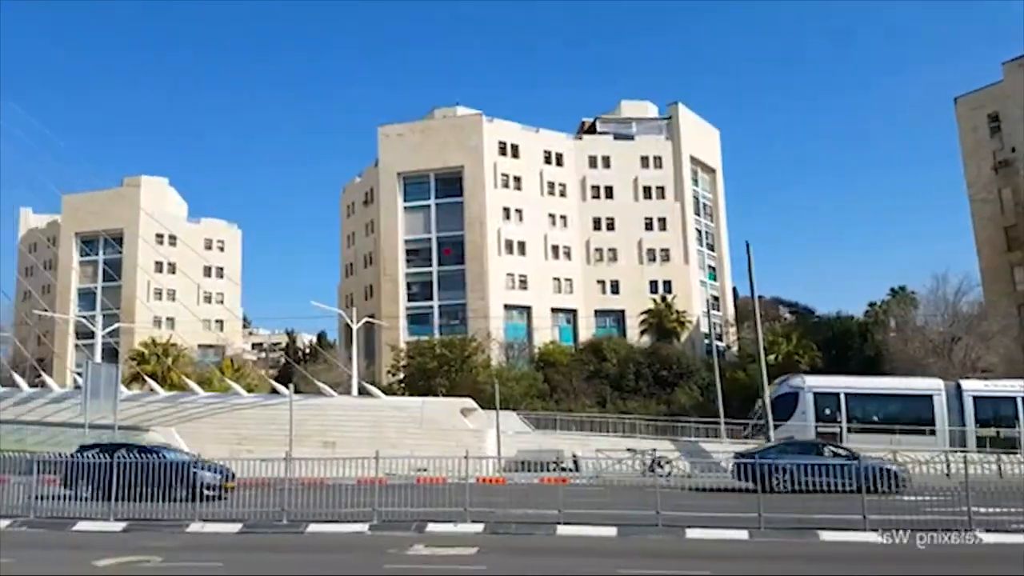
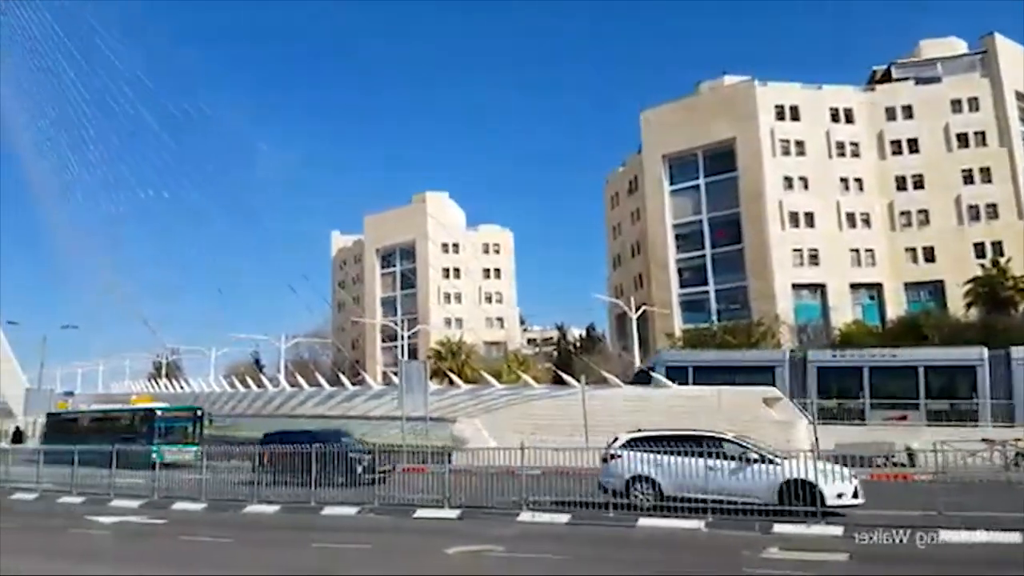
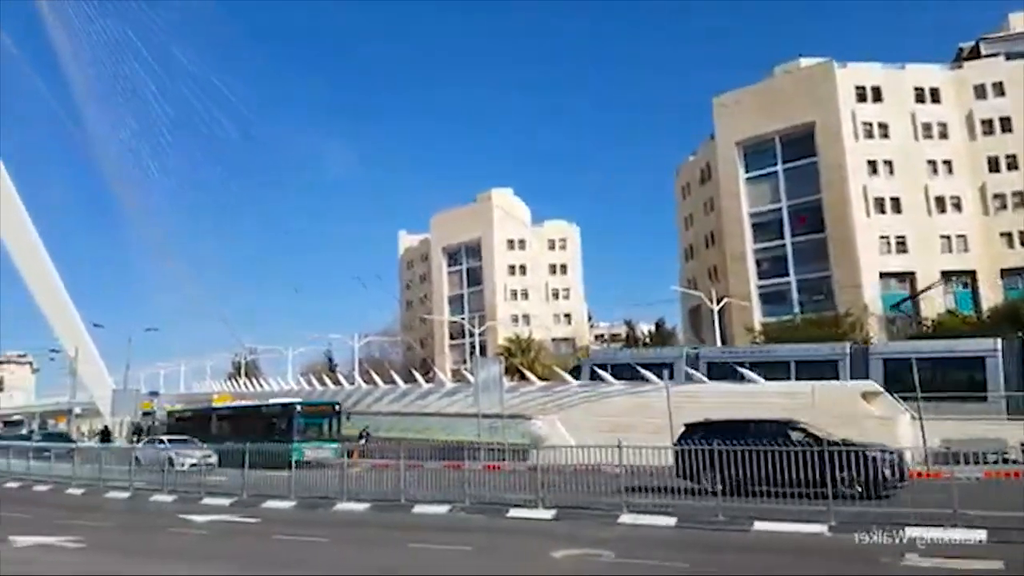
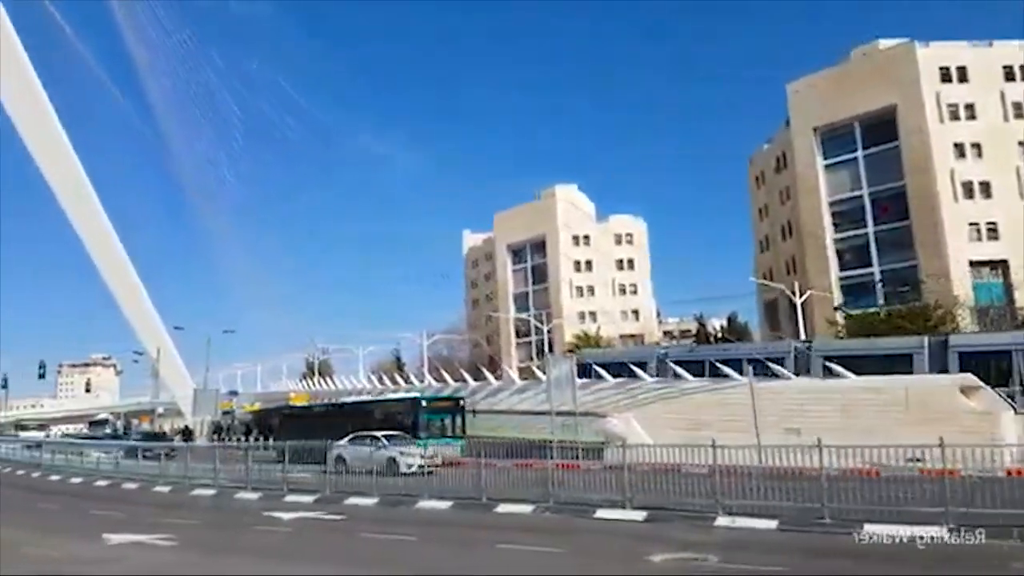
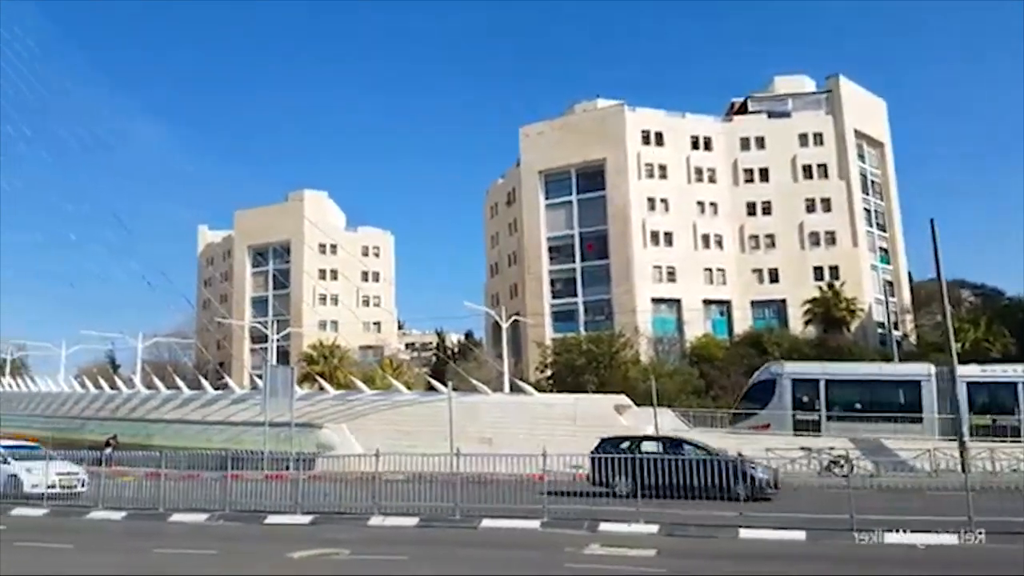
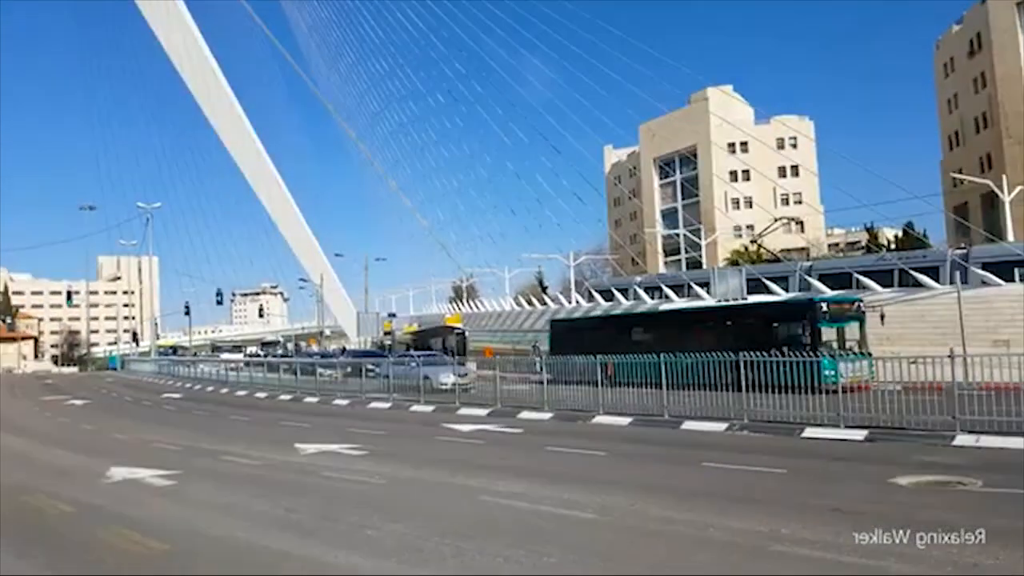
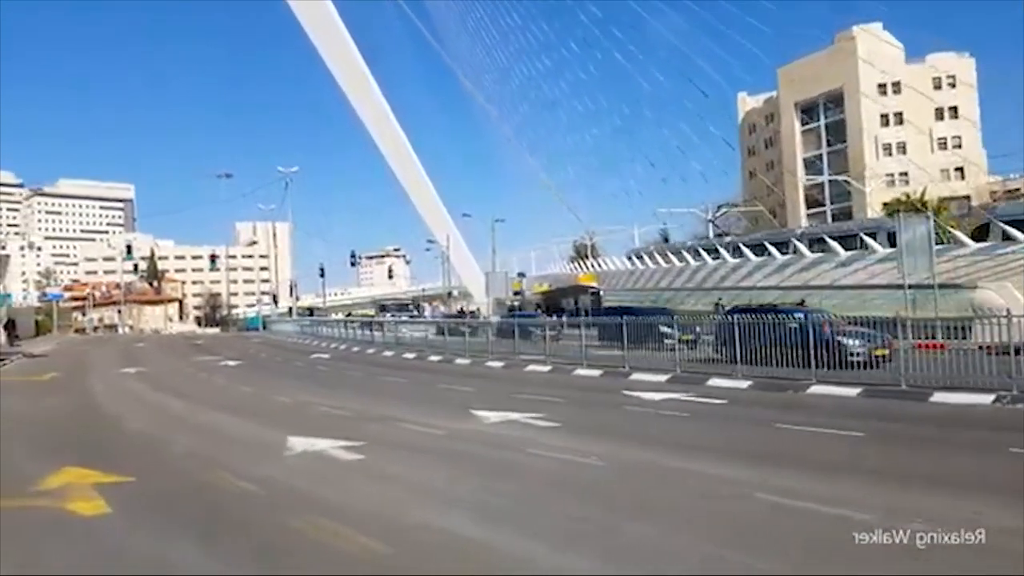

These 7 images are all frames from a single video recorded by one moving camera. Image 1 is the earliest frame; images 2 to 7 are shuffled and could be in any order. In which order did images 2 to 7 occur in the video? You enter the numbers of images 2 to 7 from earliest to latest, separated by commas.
5, 2, 3, 4, 6, 7
